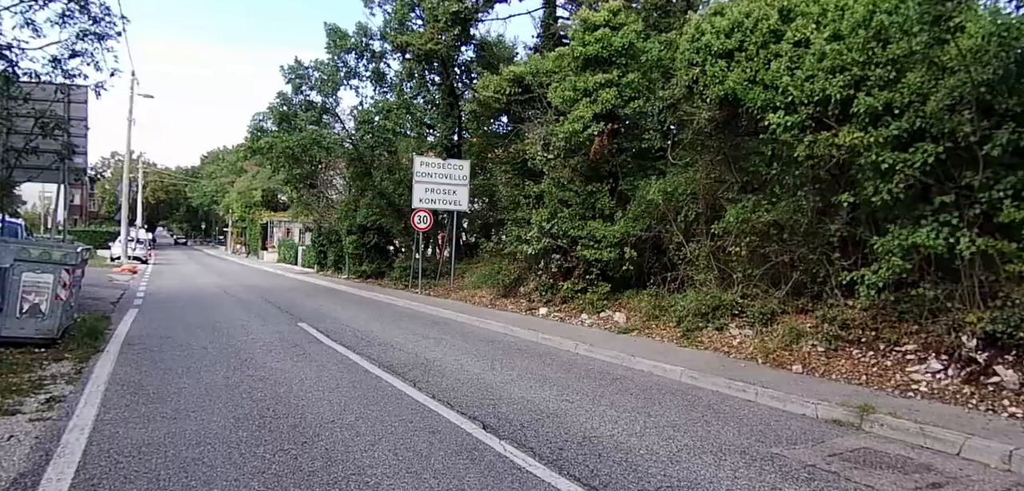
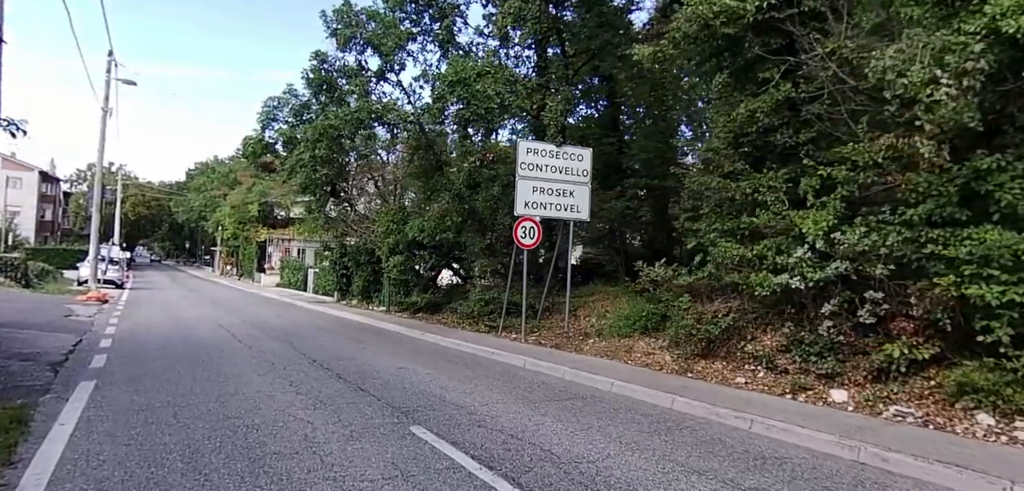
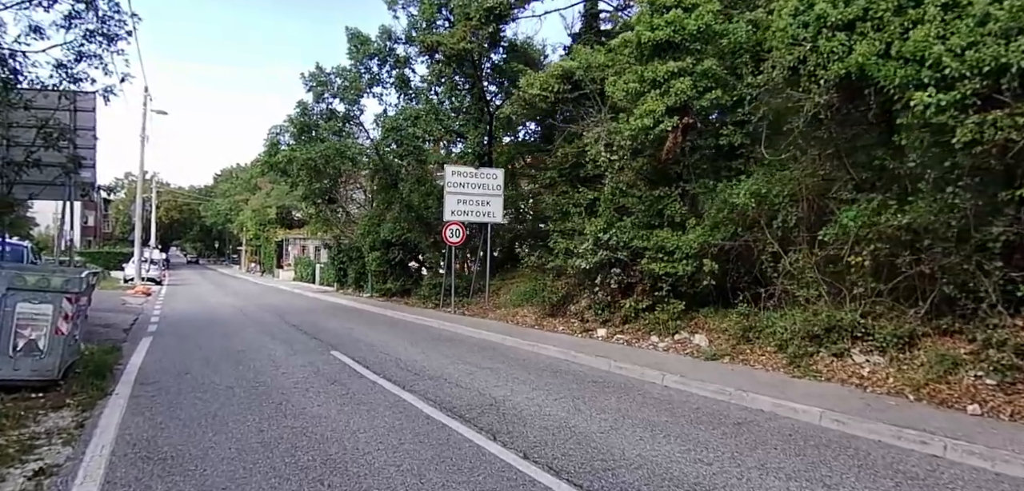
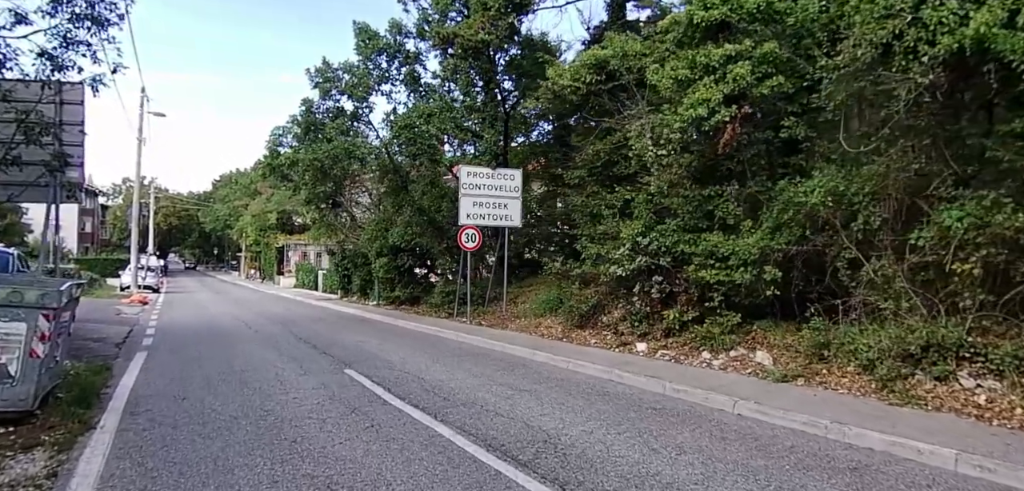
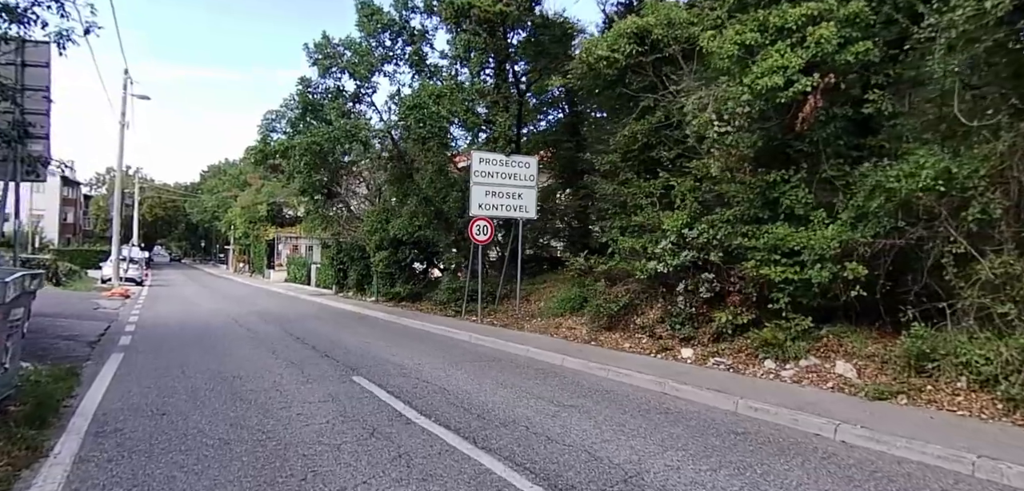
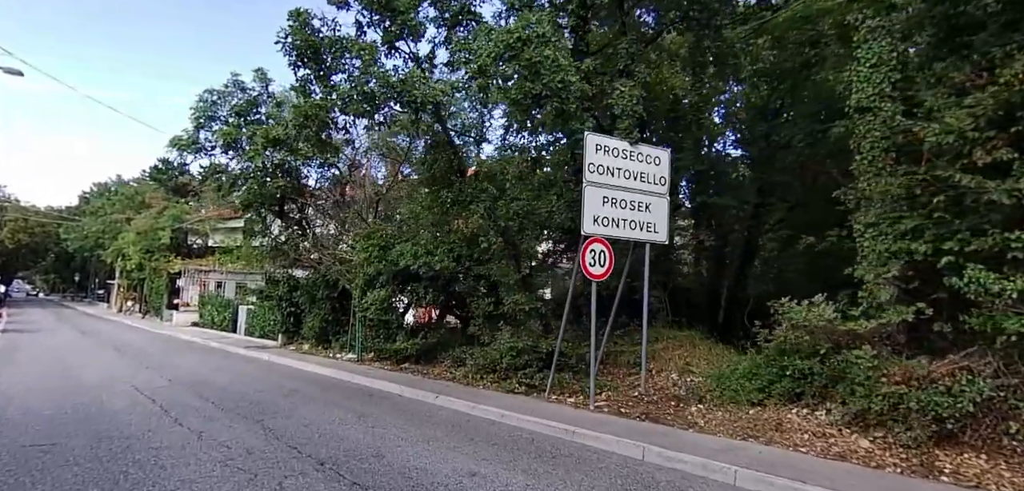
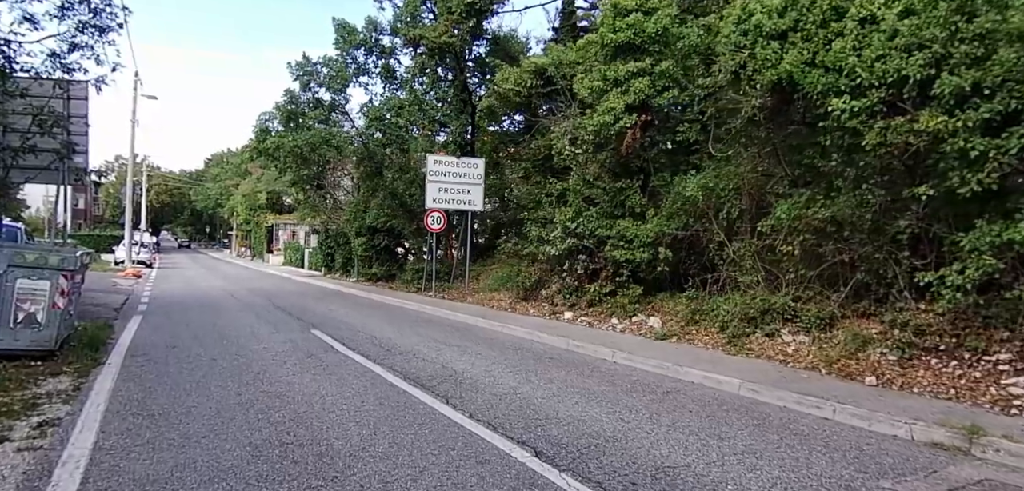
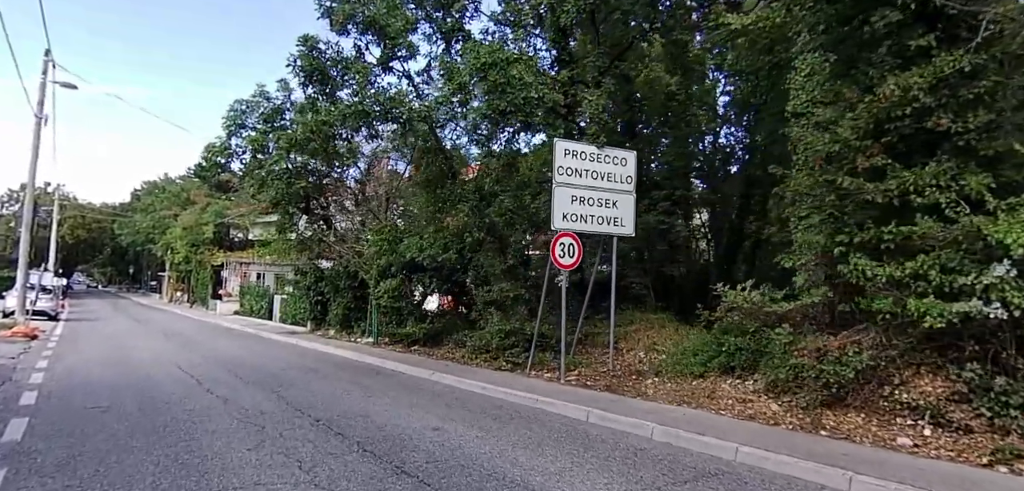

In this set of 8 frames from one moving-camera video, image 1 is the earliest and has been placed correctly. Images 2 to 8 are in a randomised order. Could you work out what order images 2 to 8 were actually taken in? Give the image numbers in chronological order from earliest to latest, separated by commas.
7, 3, 4, 5, 2, 8, 6
